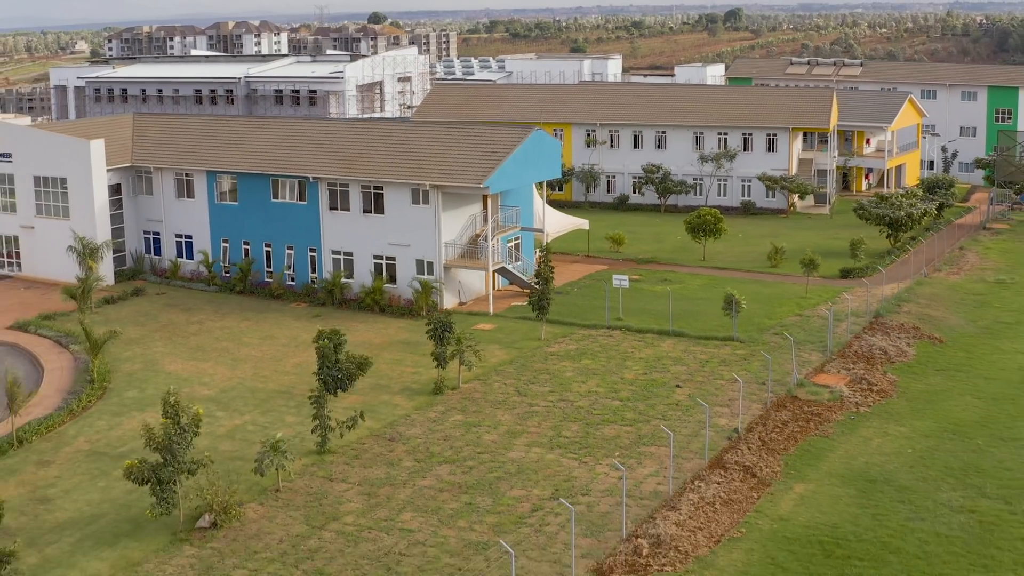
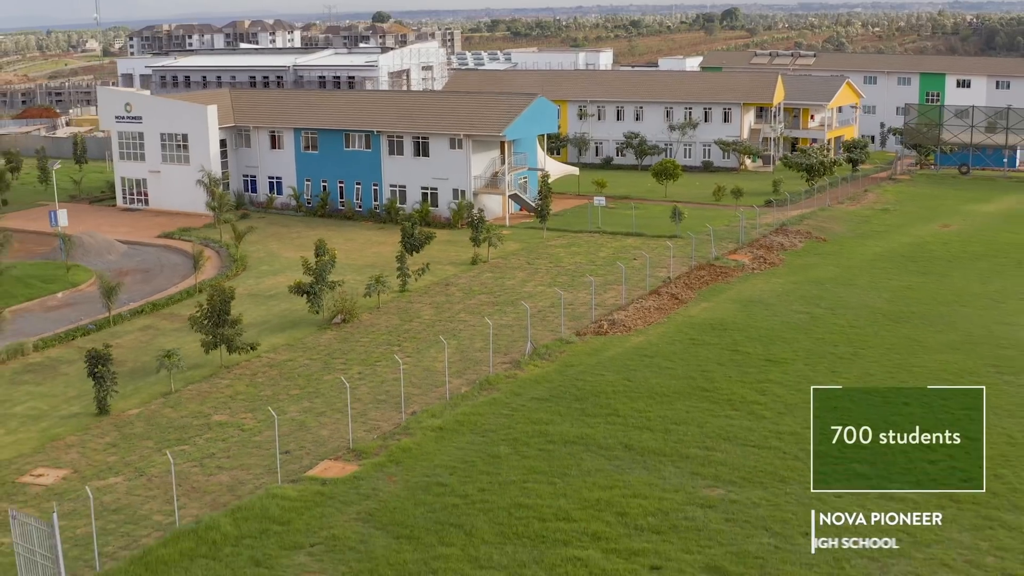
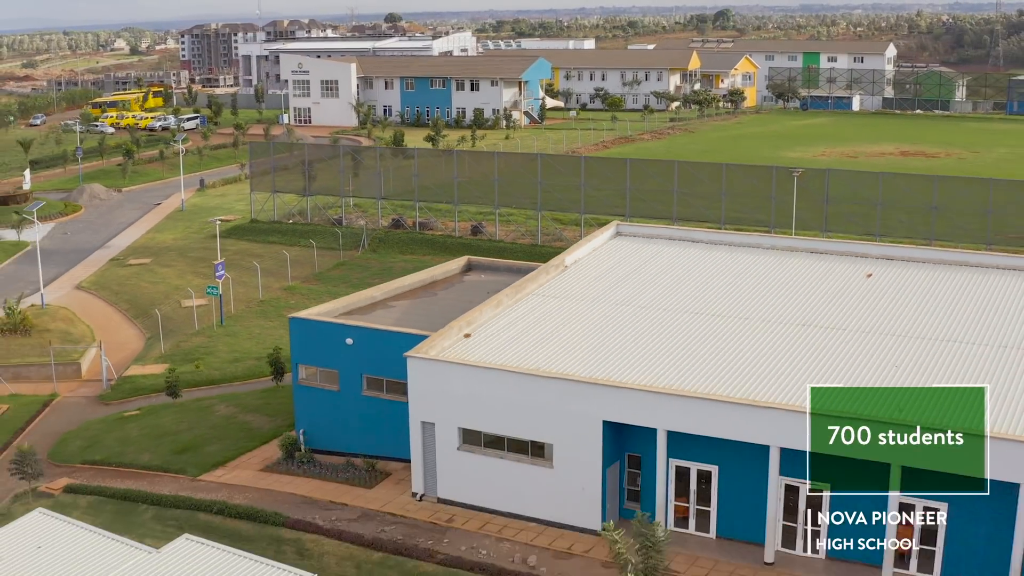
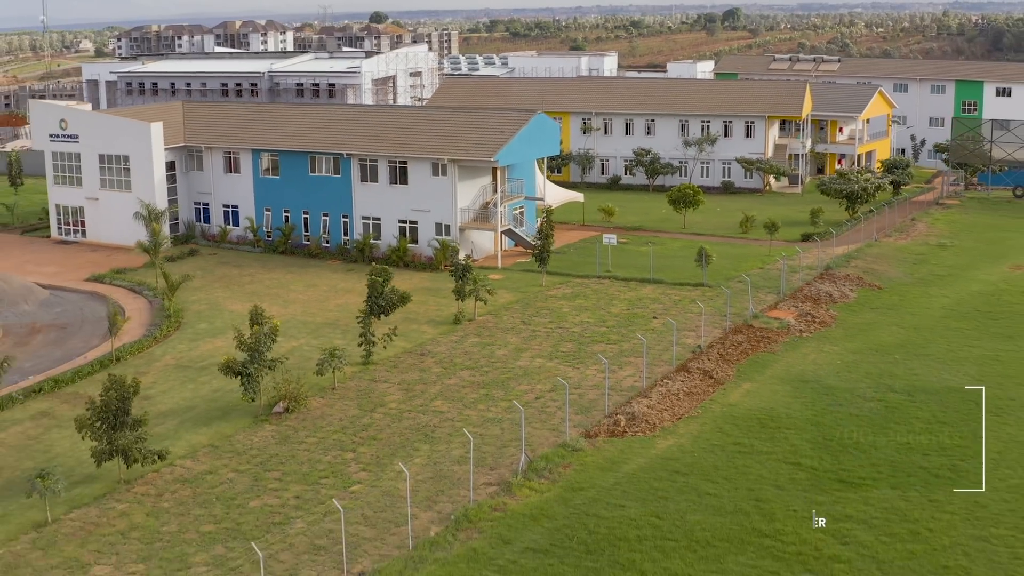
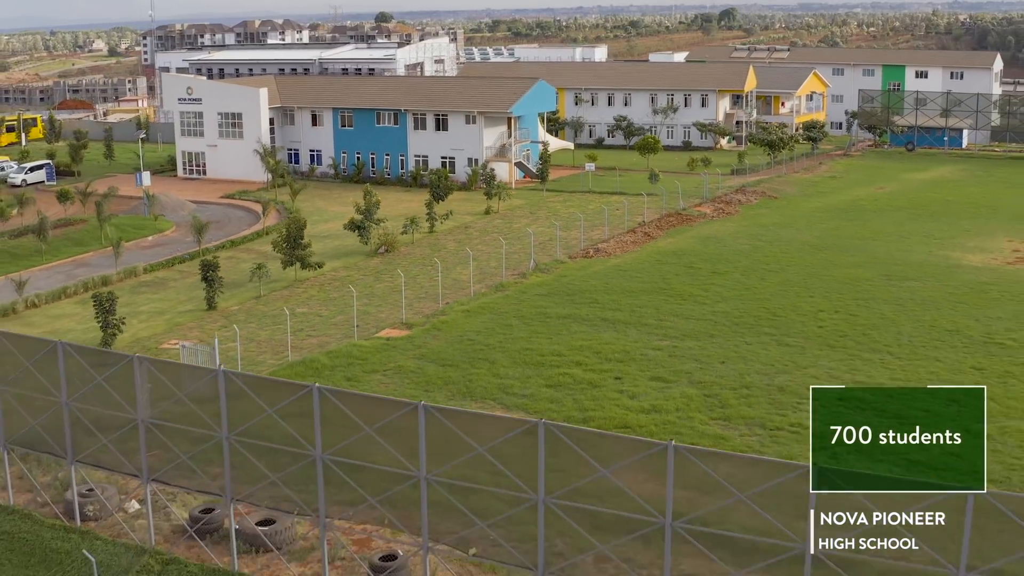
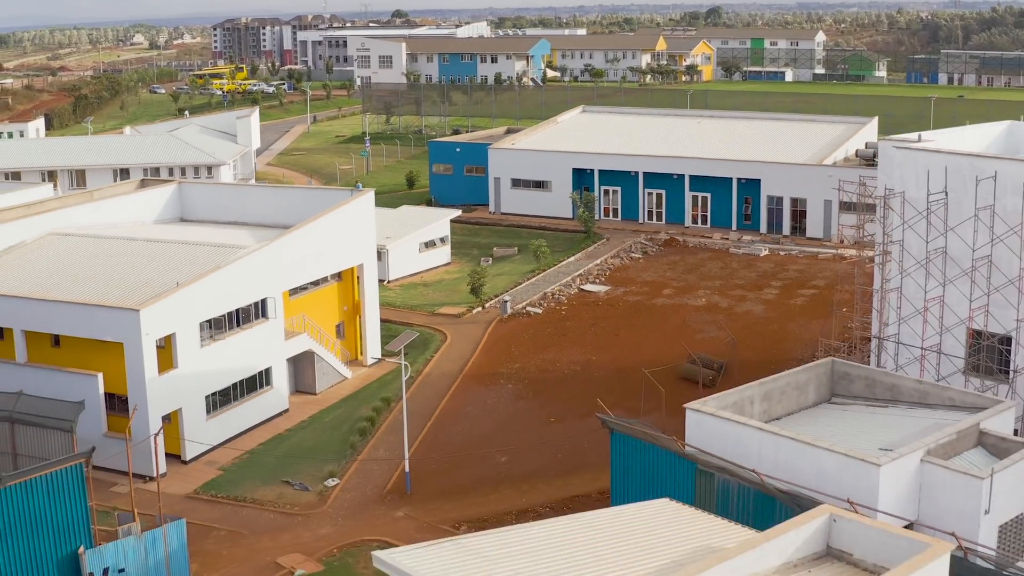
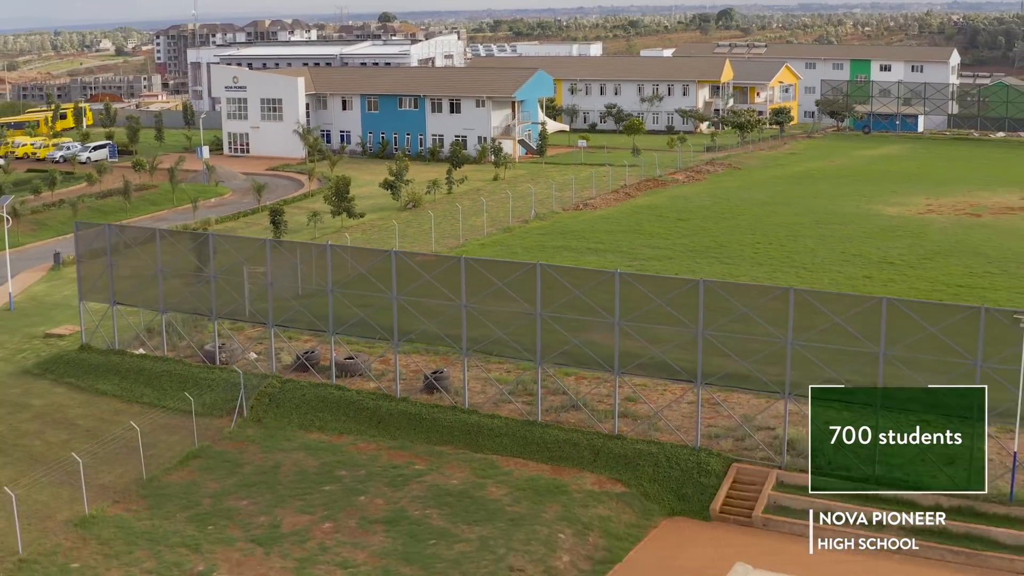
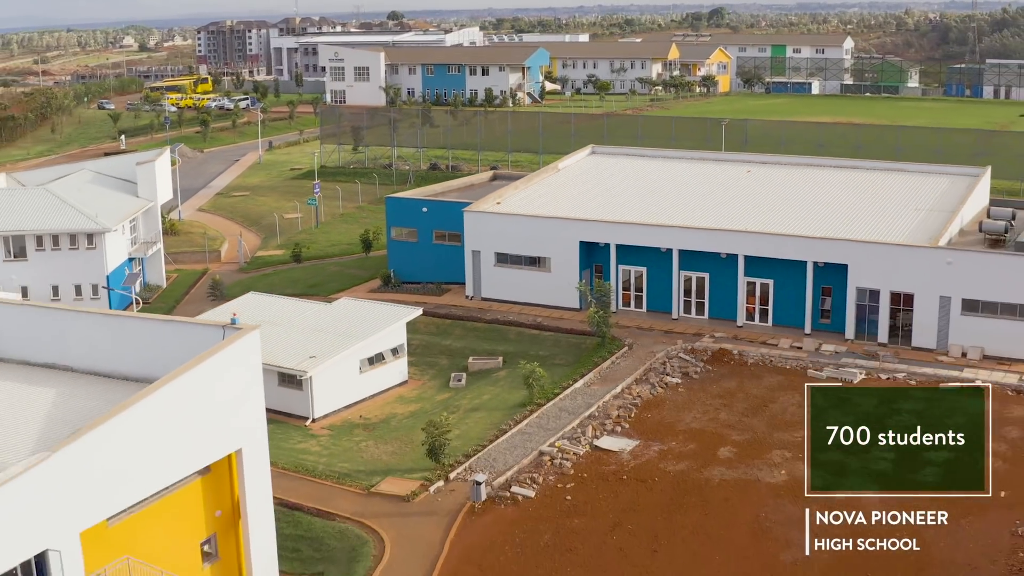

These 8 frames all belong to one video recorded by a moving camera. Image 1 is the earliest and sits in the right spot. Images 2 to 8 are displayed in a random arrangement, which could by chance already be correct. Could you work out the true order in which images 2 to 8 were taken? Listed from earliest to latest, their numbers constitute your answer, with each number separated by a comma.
4, 2, 5, 7, 3, 8, 6
